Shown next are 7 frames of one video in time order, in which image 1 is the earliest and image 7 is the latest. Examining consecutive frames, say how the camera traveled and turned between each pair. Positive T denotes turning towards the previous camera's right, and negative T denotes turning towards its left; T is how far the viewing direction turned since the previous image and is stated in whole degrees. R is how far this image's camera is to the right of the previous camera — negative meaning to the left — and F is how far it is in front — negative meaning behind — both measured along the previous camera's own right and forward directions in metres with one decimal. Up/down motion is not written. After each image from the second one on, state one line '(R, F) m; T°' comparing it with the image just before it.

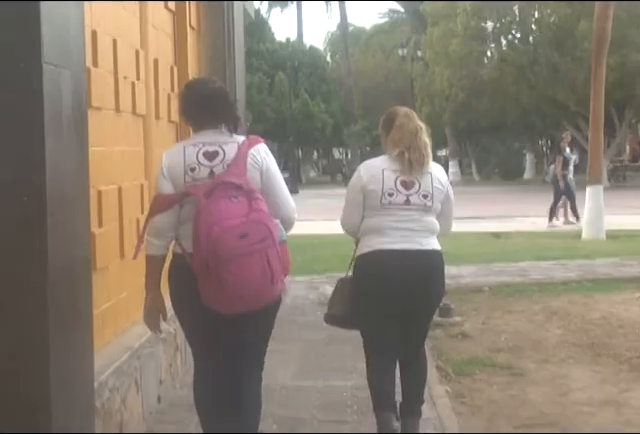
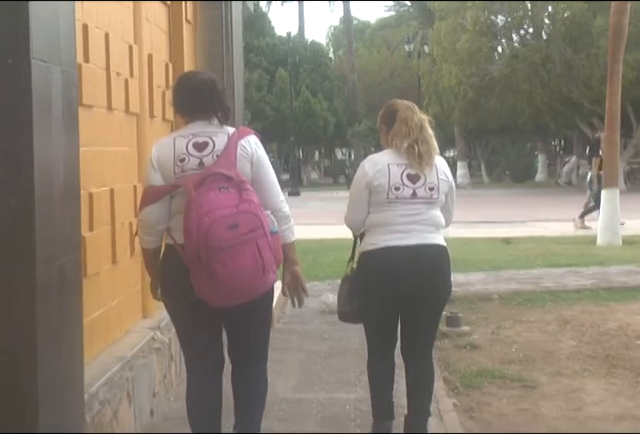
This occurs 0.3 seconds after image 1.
(0.0, +0.4) m; 0°
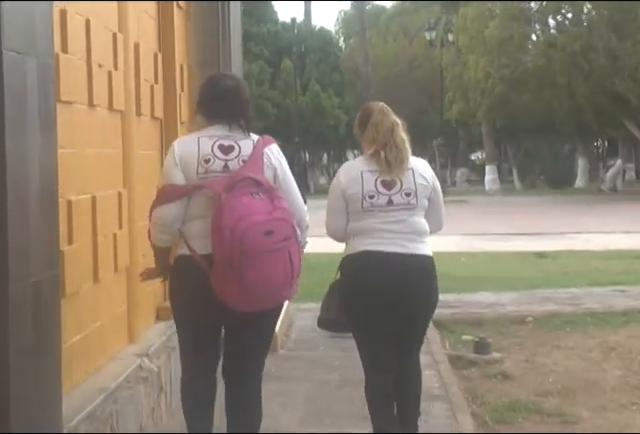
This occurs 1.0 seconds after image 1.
(0.0, +0.9) m; -1°
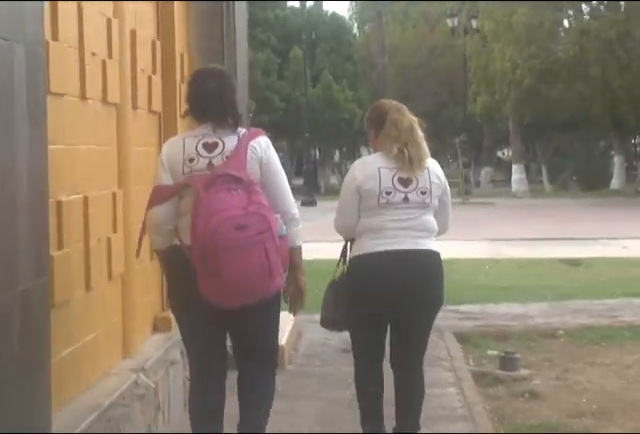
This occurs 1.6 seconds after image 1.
(0.0, +0.5) m; -1°
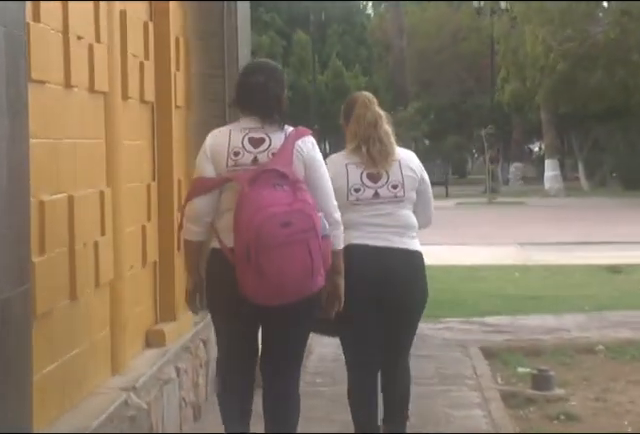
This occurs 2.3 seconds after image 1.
(0.0, +0.6) m; 0°
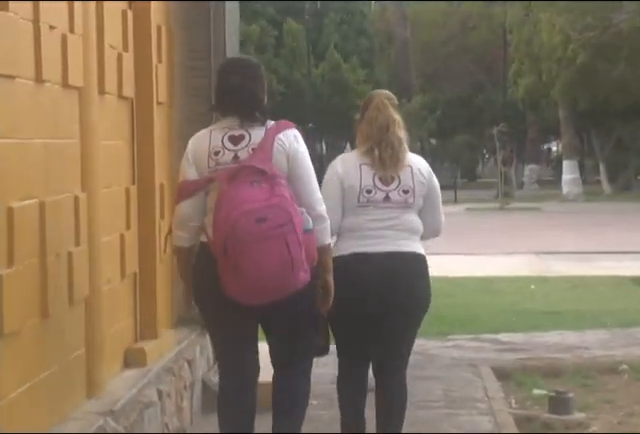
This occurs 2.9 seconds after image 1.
(0.0, +0.5) m; 0°
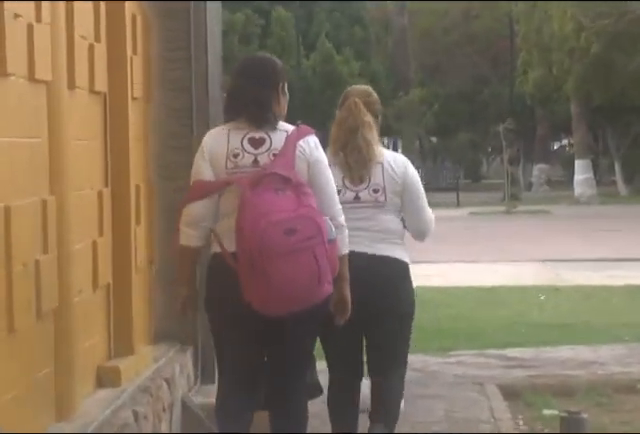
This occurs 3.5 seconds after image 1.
(0.0, +0.4) m; 0°
